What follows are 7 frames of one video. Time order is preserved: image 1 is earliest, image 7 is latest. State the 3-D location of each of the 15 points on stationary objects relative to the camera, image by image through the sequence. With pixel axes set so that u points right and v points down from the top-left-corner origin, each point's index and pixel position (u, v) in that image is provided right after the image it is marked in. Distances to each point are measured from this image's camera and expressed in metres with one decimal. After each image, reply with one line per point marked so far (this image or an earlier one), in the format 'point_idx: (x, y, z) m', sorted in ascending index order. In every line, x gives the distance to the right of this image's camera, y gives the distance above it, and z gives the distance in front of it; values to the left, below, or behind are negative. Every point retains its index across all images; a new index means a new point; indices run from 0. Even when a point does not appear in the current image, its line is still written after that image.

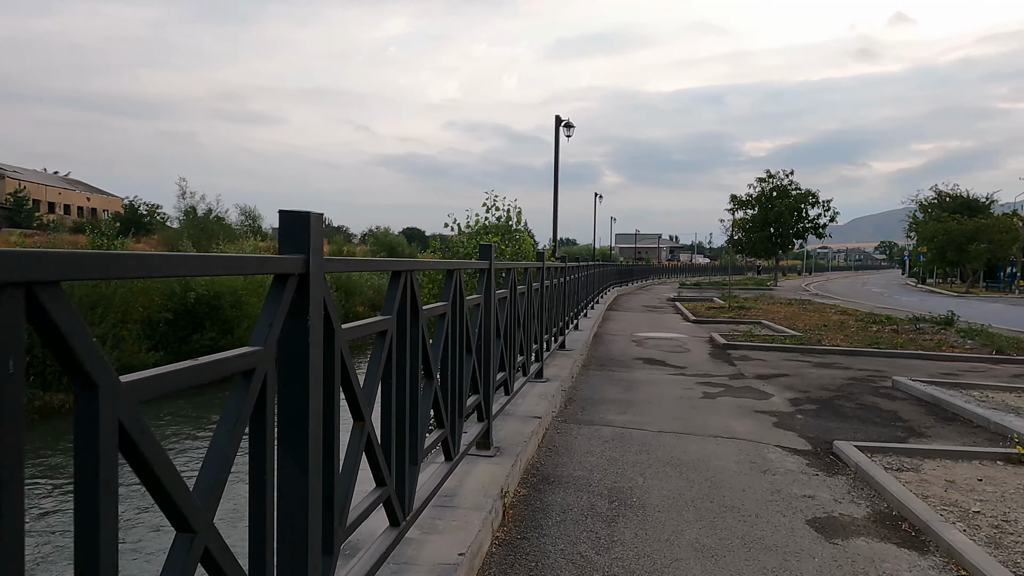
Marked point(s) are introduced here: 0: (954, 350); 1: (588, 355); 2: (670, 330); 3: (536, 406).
0: (+8.3, -1.2, +12.5) m
1: (+1.3, -1.1, +11.1) m
2: (+3.9, -1.0, +16.2) m
3: (+0.2, -1.1, +6.2) m
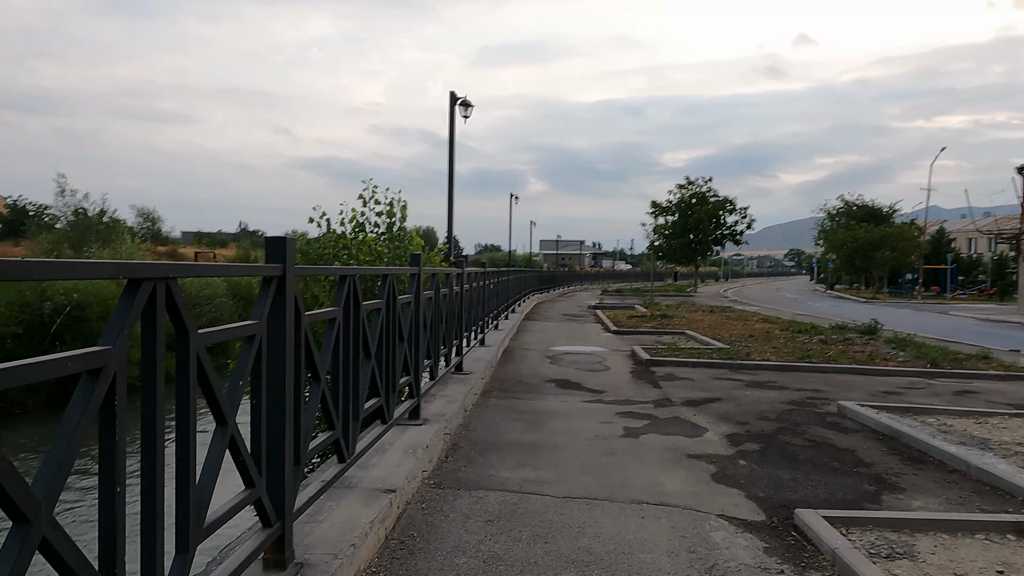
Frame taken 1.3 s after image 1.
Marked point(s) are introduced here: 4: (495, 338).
0: (+6.6, -1.3, +11.6) m
1: (-0.3, -1.3, +9.4) m
2: (+1.7, -1.2, +14.8) m
3: (-0.8, -1.2, +4.4) m
4: (-0.3, -1.0, +12.8) m
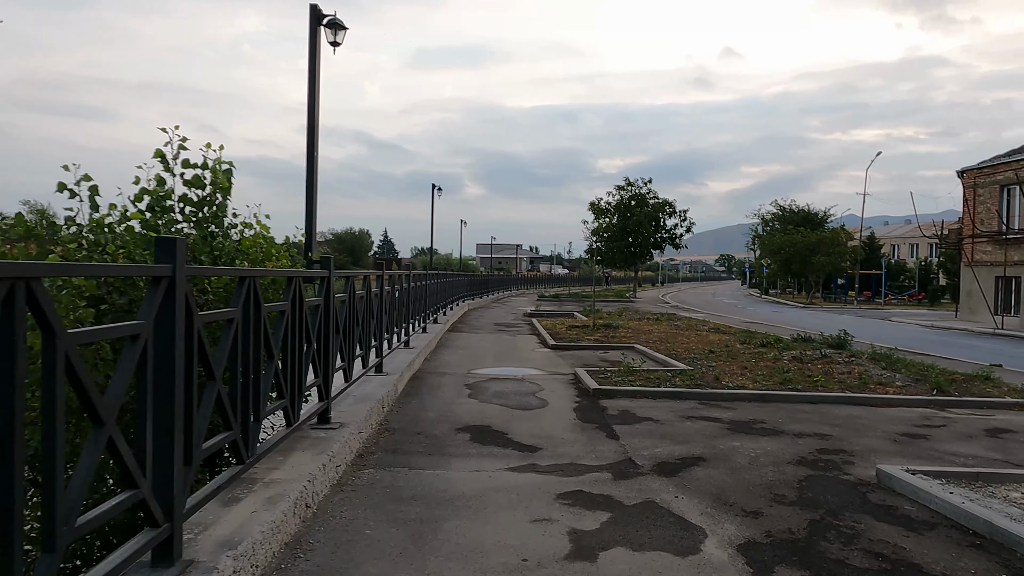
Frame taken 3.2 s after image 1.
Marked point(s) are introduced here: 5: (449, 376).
0: (+5.3, -1.4, +9.4) m
1: (-1.3, -1.4, +6.7) m
2: (+0.2, -1.4, +12.1) m
3: (-1.3, -1.3, +1.6) m
4: (-1.7, -1.1, +10.0) m
5: (-1.0, -1.3, +10.0) m
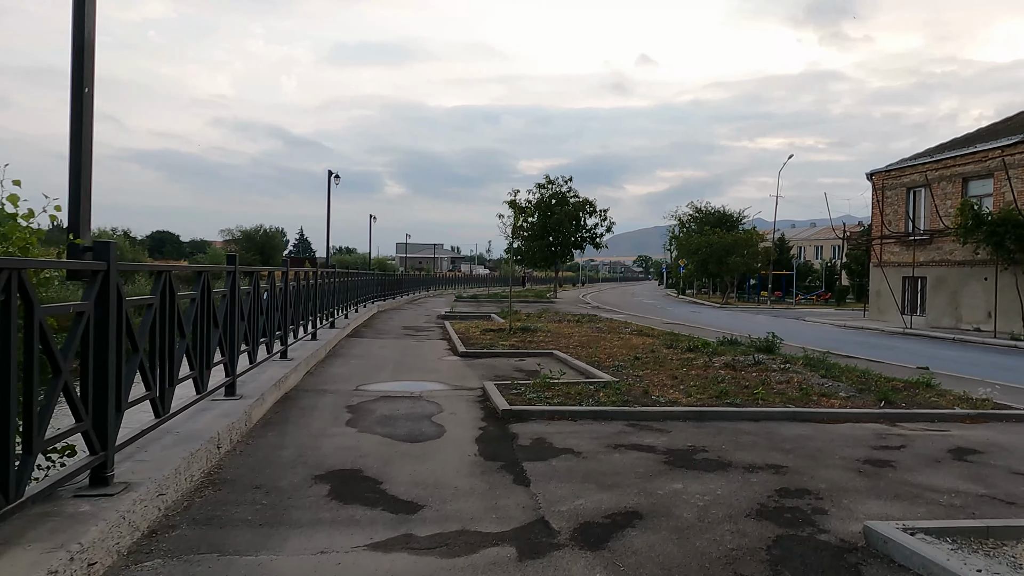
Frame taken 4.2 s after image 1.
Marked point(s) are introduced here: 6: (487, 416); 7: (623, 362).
0: (+4.0, -1.4, +8.4) m
1: (-2.2, -1.4, +4.9) m
2: (-1.4, -1.4, +10.5) m
3: (-1.7, -1.3, -0.2) m
4: (-3.0, -1.1, +8.2) m
5: (-2.3, -1.3, +8.3) m
6: (-0.3, -1.4, +7.3) m
7: (+1.9, -1.3, +11.4) m
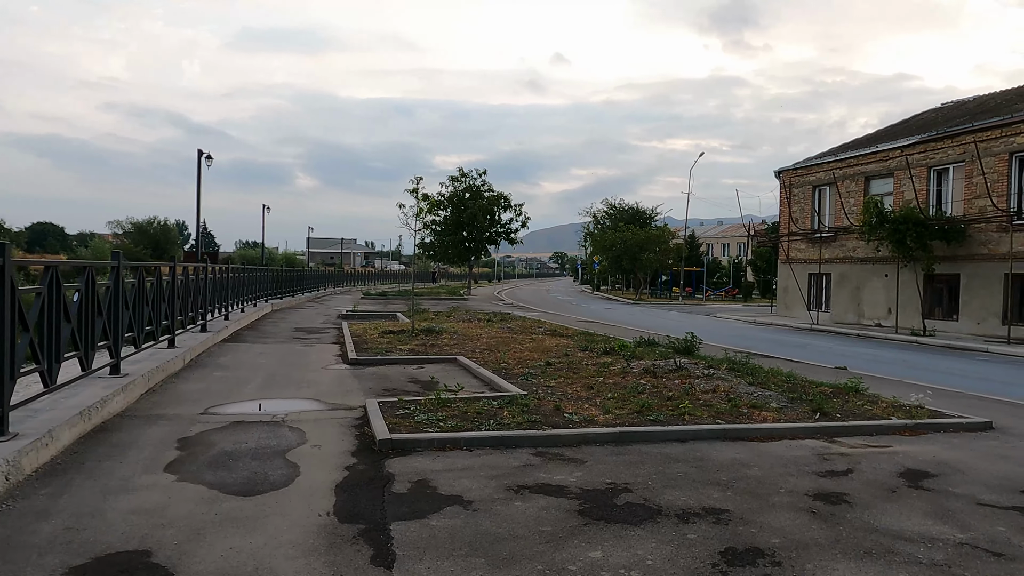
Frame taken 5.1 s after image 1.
0: (+2.8, -1.4, +7.4) m
1: (-3.0, -1.4, +3.2) m
2: (-2.9, -1.3, +8.8) m
3: (-1.8, -1.3, -1.8) m
4: (-4.1, -1.1, +6.3) m
5: (-3.5, -1.3, +6.5) m
6: (-1.3, -1.4, +5.8) m
7: (+0.3, -1.3, +10.2) m
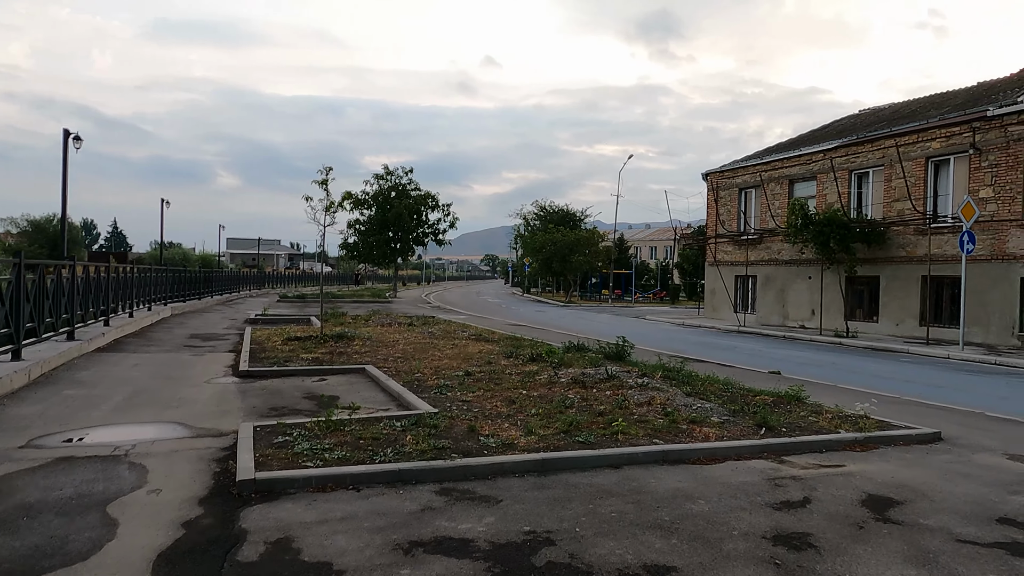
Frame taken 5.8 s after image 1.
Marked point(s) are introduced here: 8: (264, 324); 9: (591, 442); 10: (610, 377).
0: (+1.9, -1.4, +6.6) m
1: (-3.4, -1.4, +1.7) m
2: (-3.9, -1.3, +7.4) m
3: (-1.7, -1.3, -3.0) m
4: (-4.9, -1.1, +4.8) m
5: (-4.2, -1.3, +5.0) m
6: (-2.1, -1.4, +4.6) m
7: (-0.8, -1.3, +9.1) m
8: (-6.9, -1.0, +18.5) m
9: (+0.7, -1.4, +6.1) m
10: (+1.3, -1.2, +8.9) m
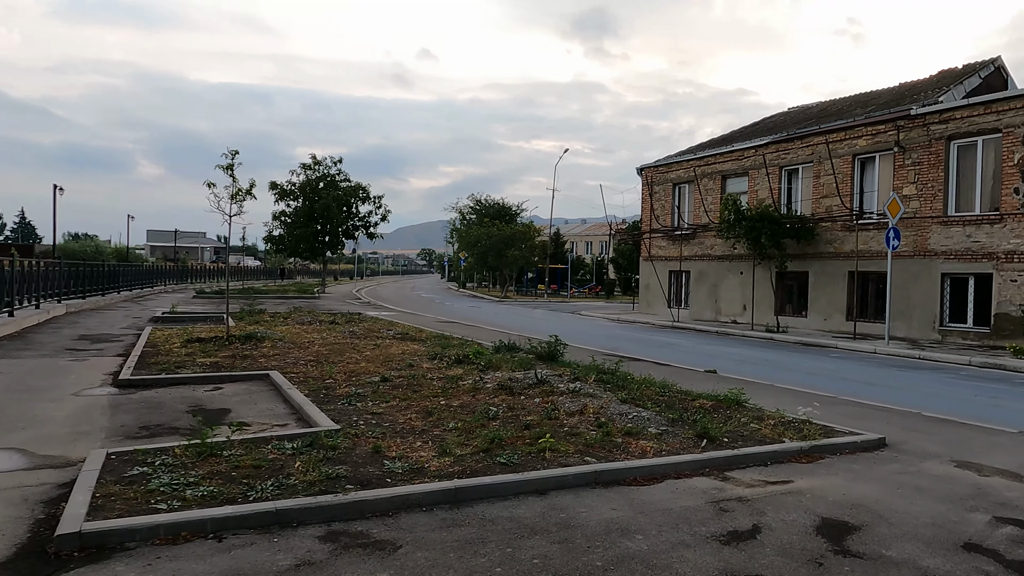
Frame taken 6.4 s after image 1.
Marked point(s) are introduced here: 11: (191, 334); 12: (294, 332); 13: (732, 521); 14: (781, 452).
0: (+1.1, -1.4, +5.9) m
1: (-3.7, -1.4, +0.6) m
2: (-4.7, -1.3, +6.2) m
3: (-1.5, -1.3, -4.0) m
4: (-5.5, -1.1, +3.5) m
5: (-4.8, -1.3, +3.8) m
6: (-2.6, -1.4, +3.5) m
7: (-1.8, -1.2, +8.2) m
8: (-8.7, -0.9, +17.0) m
9: (0.0, -1.4, +5.3) m
10: (+0.3, -1.2, +8.2) m
11: (-6.7, -0.9, +14.0) m
12: (-4.8, -1.0, +14.6) m
13: (+1.5, -1.6, +4.5) m
14: (+2.5, -1.5, +6.1) m
